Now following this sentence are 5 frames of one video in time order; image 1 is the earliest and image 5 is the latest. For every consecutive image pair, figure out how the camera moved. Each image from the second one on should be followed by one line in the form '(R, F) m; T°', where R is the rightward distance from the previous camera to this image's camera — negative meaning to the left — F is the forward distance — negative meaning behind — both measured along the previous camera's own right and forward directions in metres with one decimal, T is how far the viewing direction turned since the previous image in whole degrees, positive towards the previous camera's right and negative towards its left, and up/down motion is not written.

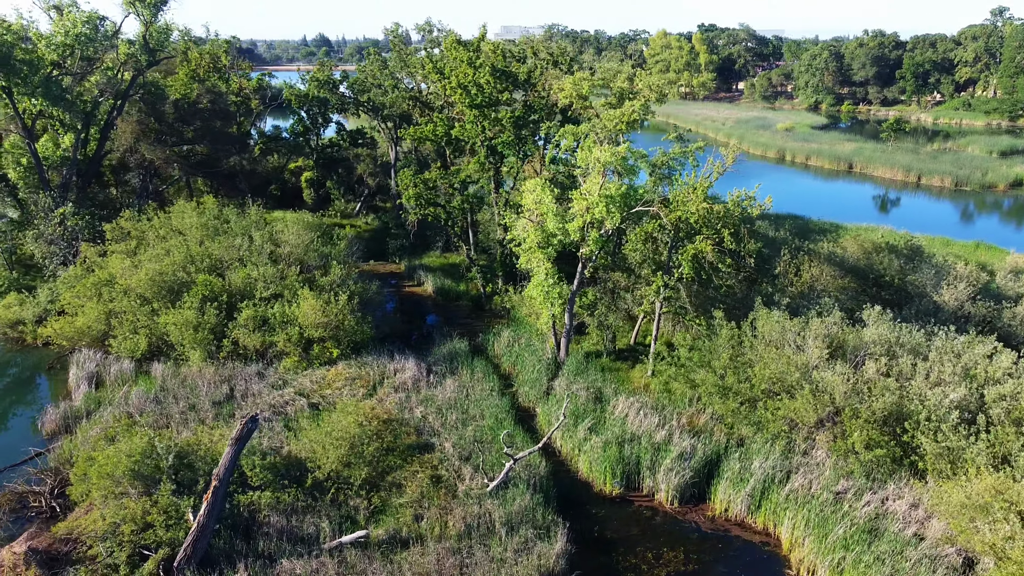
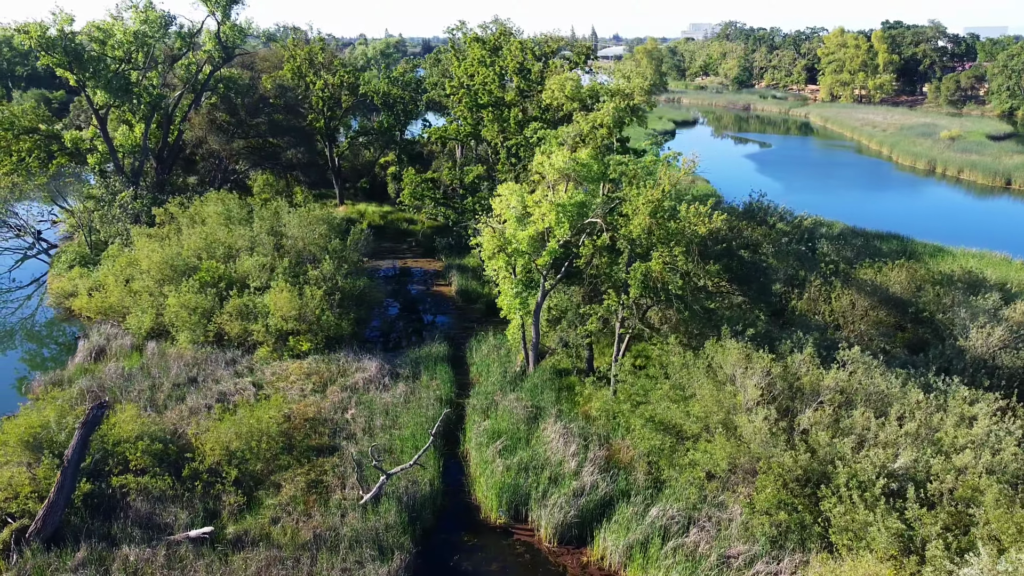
(+4.2, +1.1) m; -13°
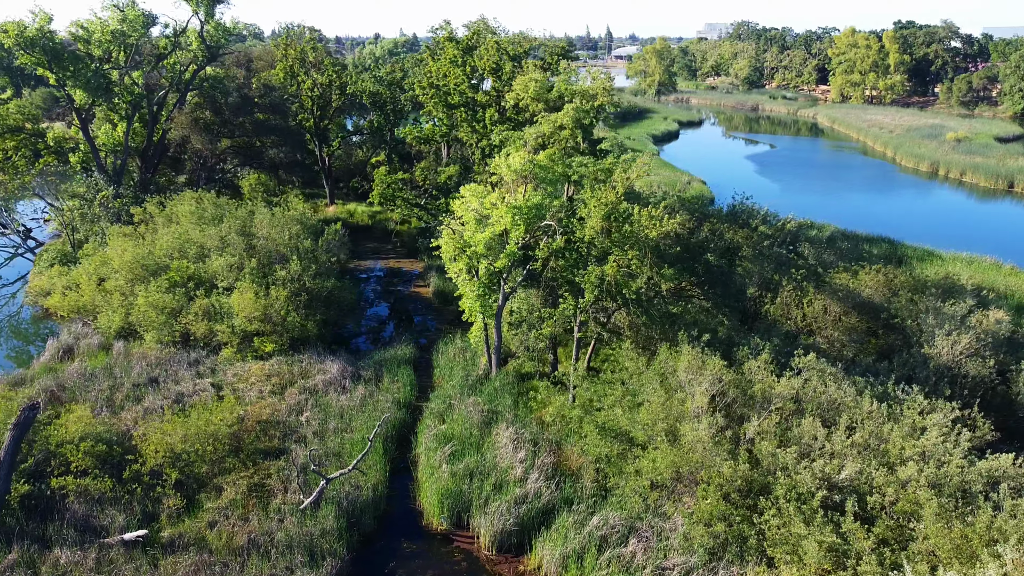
(+1.0, +0.2) m; -1°
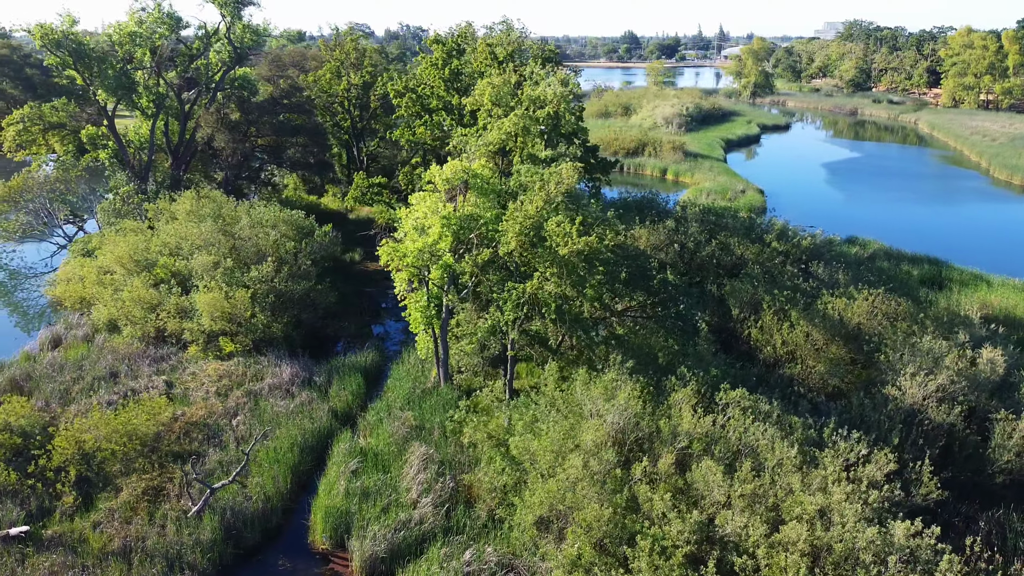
(+3.0, +0.8) m; -8°
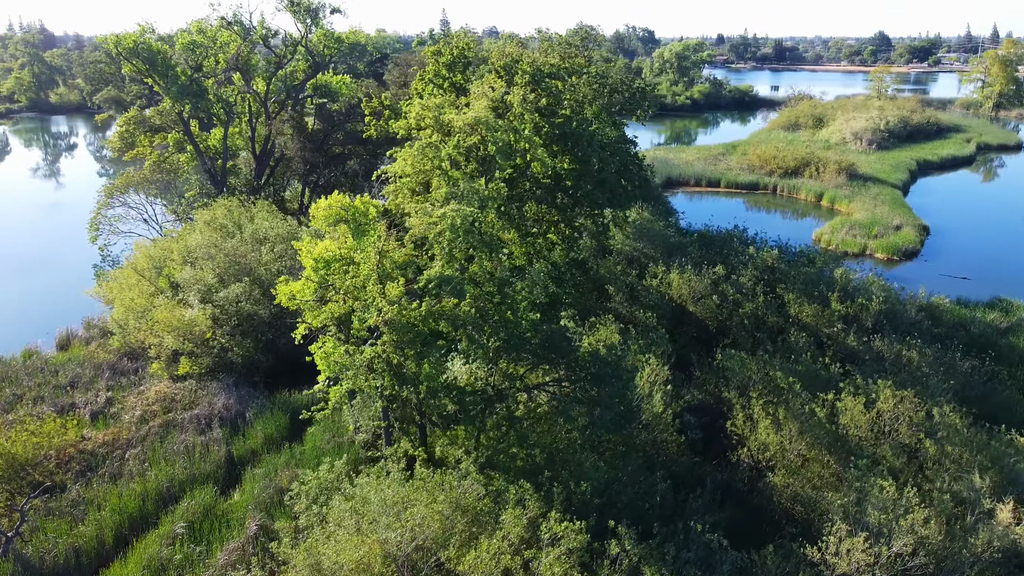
(+4.8, +2.9) m; -16°
